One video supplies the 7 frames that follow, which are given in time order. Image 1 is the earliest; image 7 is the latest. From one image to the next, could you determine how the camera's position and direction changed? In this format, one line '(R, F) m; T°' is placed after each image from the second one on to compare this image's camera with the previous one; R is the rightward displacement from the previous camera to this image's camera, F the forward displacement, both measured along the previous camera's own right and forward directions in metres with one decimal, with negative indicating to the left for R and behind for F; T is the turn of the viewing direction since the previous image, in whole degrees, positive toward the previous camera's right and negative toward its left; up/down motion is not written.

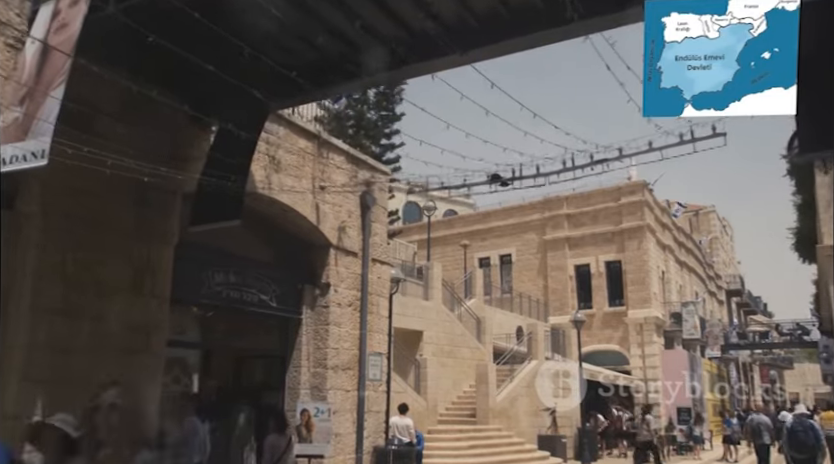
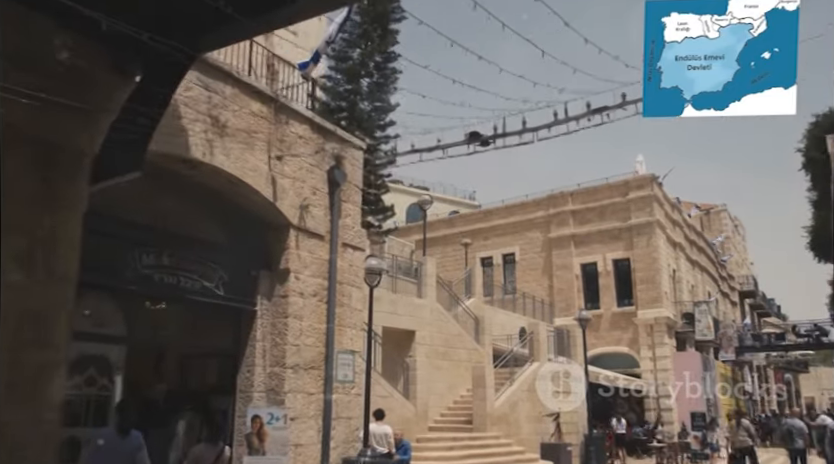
(+0.4, +1.2) m; -1°
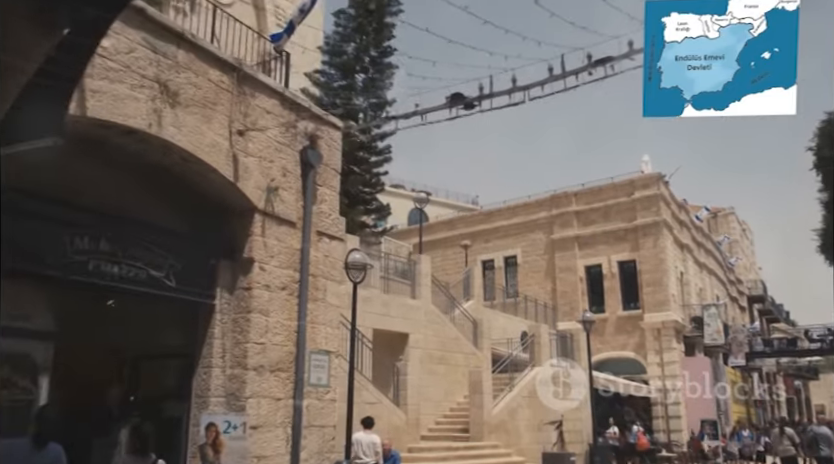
(+0.2, +0.8) m; 0°
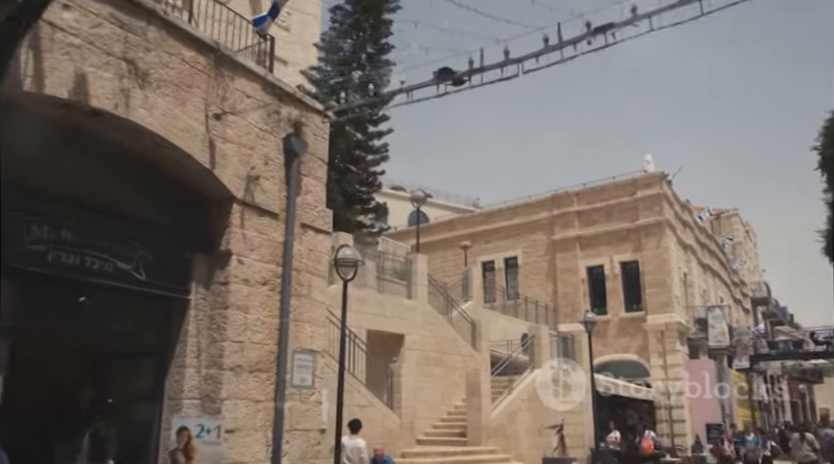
(+0.1, +0.4) m; 0°
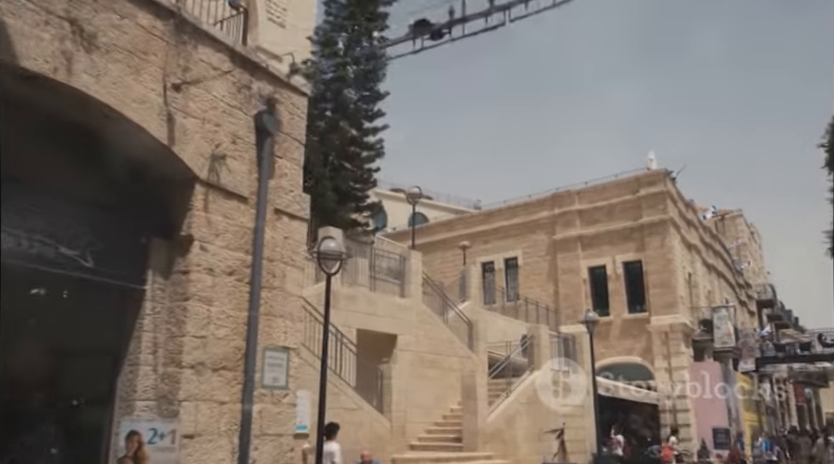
(+0.2, +0.6) m; 0°
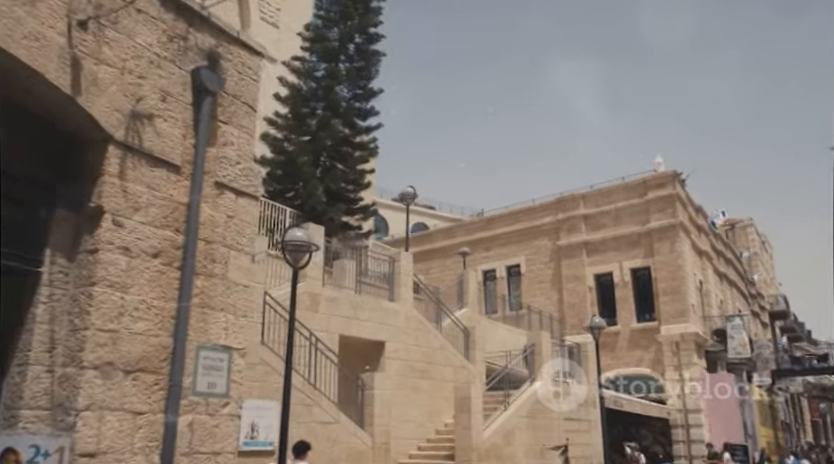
(+0.3, +1.0) m; -1°
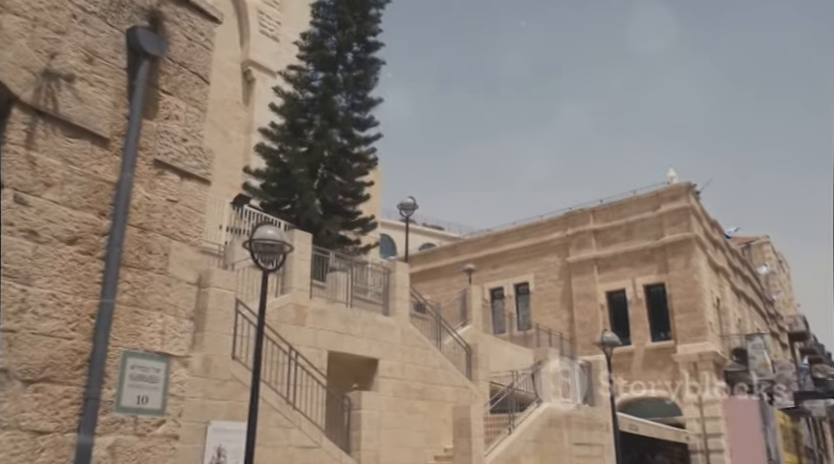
(+0.3, +0.8) m; -1°
